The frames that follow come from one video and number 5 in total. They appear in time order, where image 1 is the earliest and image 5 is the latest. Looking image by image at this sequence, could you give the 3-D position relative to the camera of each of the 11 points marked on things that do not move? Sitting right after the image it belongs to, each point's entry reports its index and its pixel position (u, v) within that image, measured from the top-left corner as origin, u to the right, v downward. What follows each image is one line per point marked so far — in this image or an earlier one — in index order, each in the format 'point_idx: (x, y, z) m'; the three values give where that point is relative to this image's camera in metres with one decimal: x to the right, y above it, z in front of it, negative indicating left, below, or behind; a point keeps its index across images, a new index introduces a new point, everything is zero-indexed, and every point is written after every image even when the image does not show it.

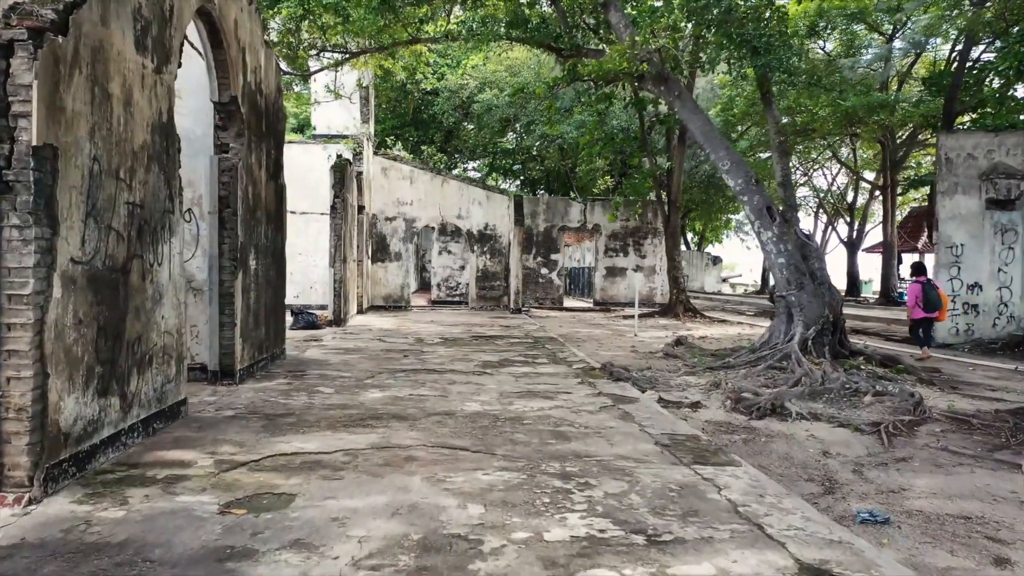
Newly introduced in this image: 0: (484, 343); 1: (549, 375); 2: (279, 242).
0: (-0.3, -0.7, +10.9) m
1: (+0.3, -0.8, +7.7) m
2: (-2.2, +0.4, +8.3) m
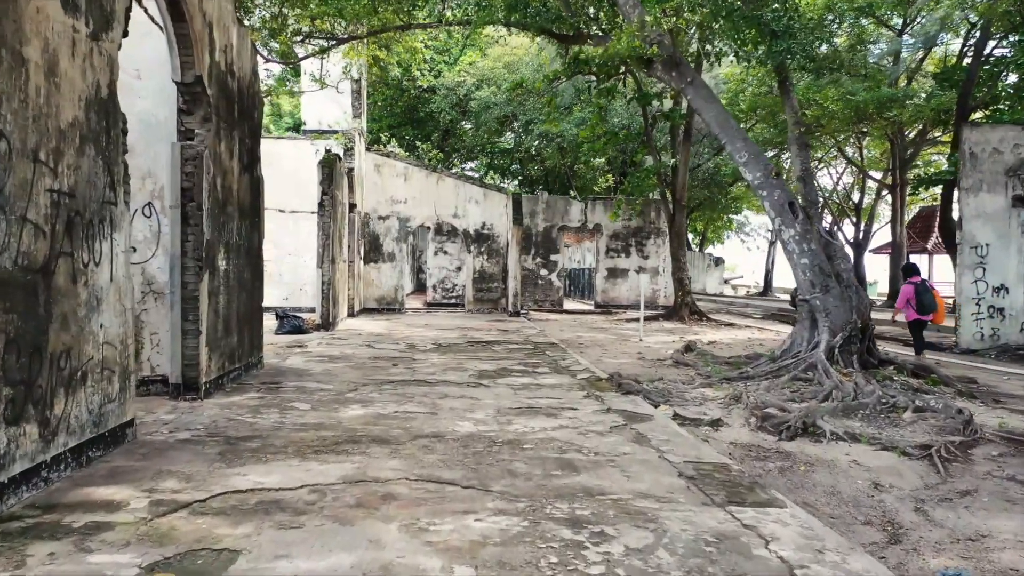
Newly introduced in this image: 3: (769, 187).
0: (-0.4, -0.7, +10.2) m
1: (+0.3, -0.8, +7.0) m
2: (-2.2, +0.4, +7.6) m
3: (+2.3, +0.9, +7.9) m
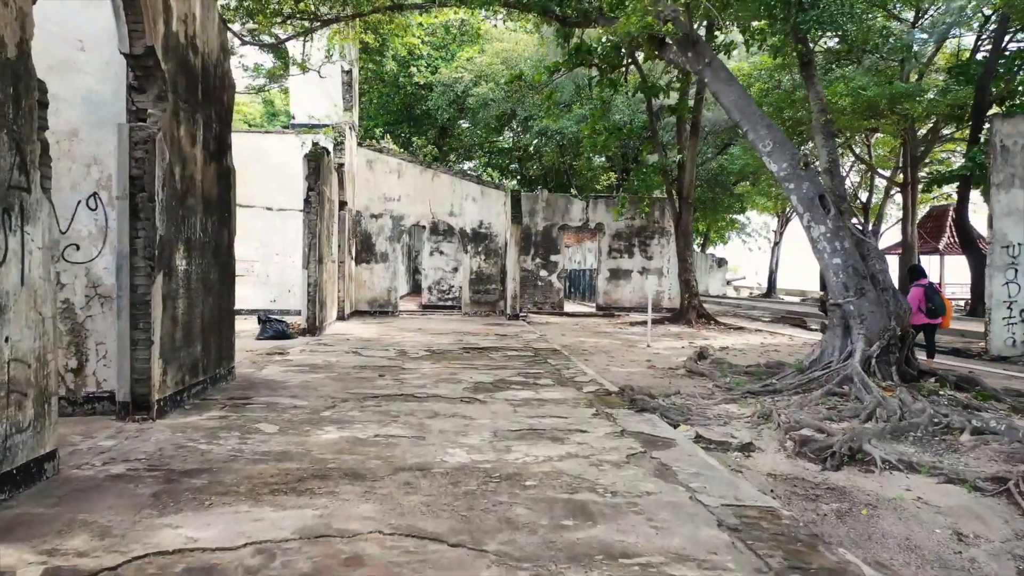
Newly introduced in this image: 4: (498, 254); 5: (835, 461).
0: (-0.4, -0.7, +9.4) m
1: (+0.3, -0.8, +6.2) m
2: (-2.2, +0.4, +6.8) m
3: (+2.3, +0.9, +7.2) m
4: (-0.3, +0.7, +17.3) m
5: (+1.7, -0.9, +4.7) m
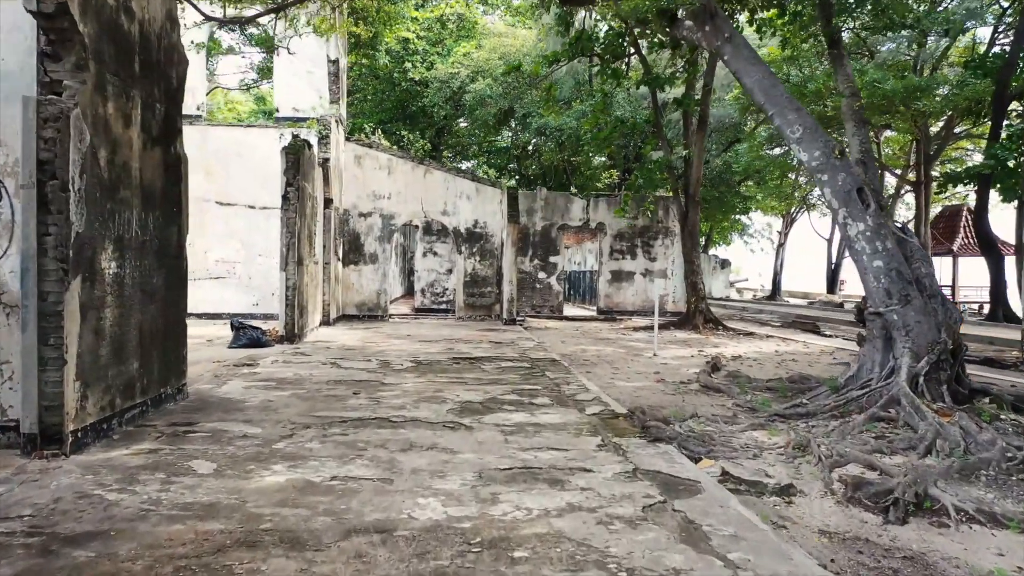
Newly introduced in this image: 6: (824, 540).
0: (-0.4, -0.8, +8.5) m
1: (+0.2, -0.8, +5.3) m
2: (-2.3, +0.3, +5.9) m
3: (+2.2, +0.8, +6.3) m
4: (-0.3, +0.6, +16.4) m
5: (+1.7, -1.0, +3.8) m
6: (+1.2, -1.0, +3.4) m
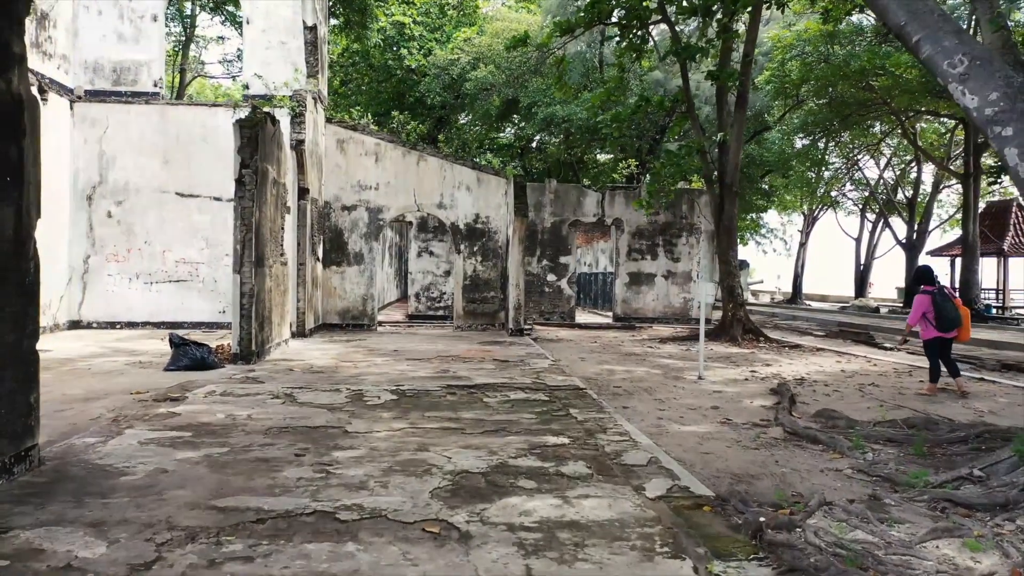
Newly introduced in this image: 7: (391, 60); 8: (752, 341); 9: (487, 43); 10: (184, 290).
0: (-0.3, -0.8, +6.4) m
1: (+0.3, -0.9, +3.2) m
2: (-2.2, +0.3, +3.8) m
3: (+2.3, +0.8, +4.1) m
4: (-0.2, +0.5, +14.3) m
5: (+1.7, -1.0, +1.7) m
6: (+1.3, -1.0, +1.3) m
7: (-2.7, +5.3, +19.6) m
8: (+3.6, -0.8, +13.4) m
9: (-0.5, +5.2, +18.4) m
10: (-5.0, 0.0, +13.5) m
